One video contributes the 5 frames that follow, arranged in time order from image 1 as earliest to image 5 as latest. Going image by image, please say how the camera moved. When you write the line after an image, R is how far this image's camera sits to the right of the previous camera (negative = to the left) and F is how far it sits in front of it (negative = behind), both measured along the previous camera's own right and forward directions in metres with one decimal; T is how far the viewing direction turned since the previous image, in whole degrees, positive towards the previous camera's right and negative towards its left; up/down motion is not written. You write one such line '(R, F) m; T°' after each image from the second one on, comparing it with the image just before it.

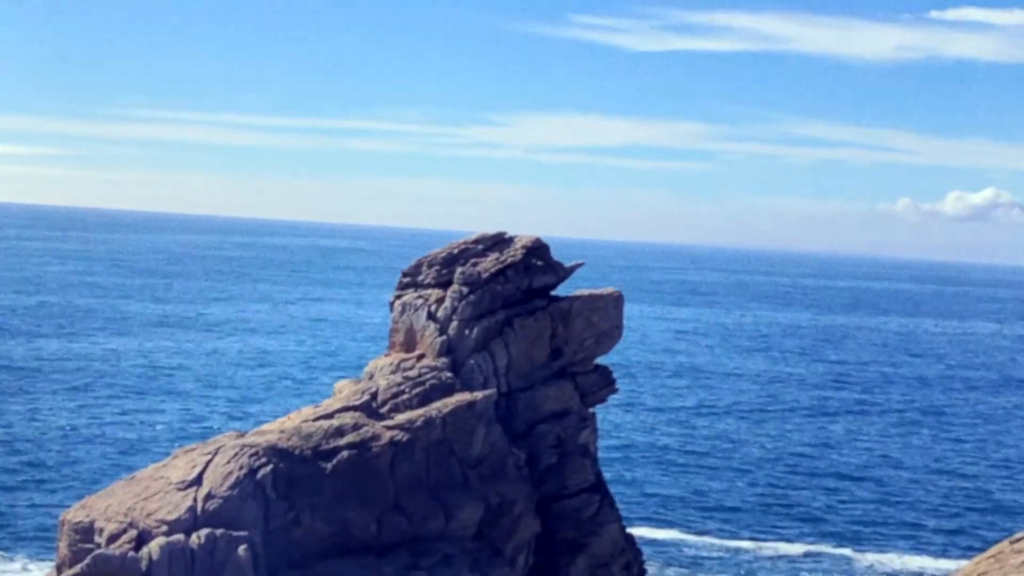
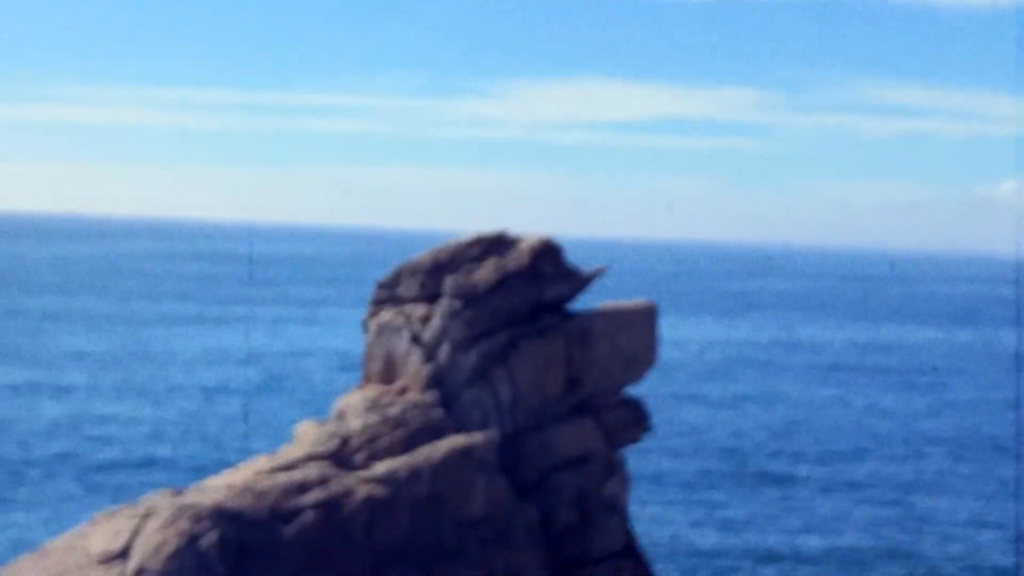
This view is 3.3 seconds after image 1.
(+1.2, +6.6) m; -3°
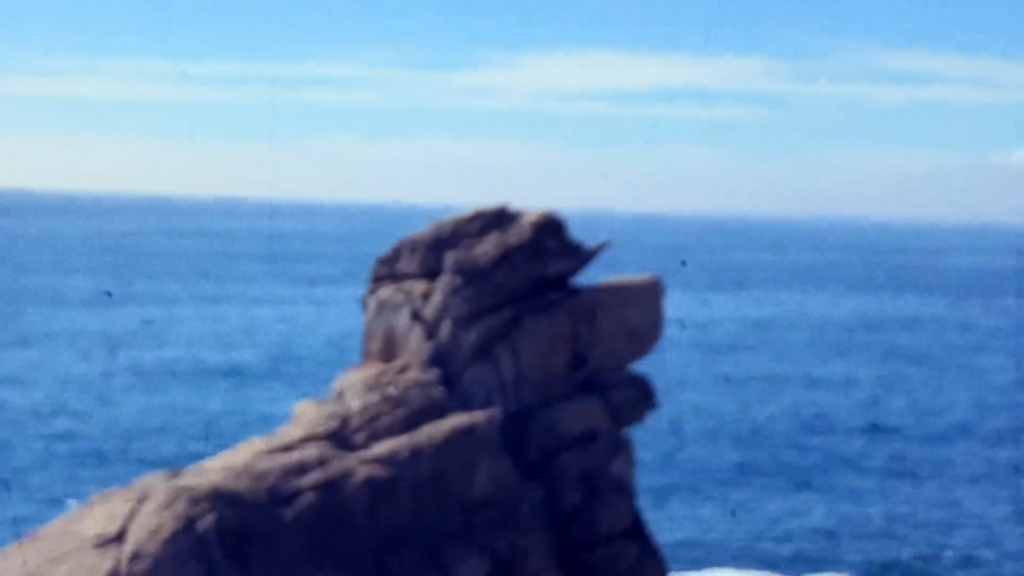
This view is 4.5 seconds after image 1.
(-0.1, +0.6) m; 0°
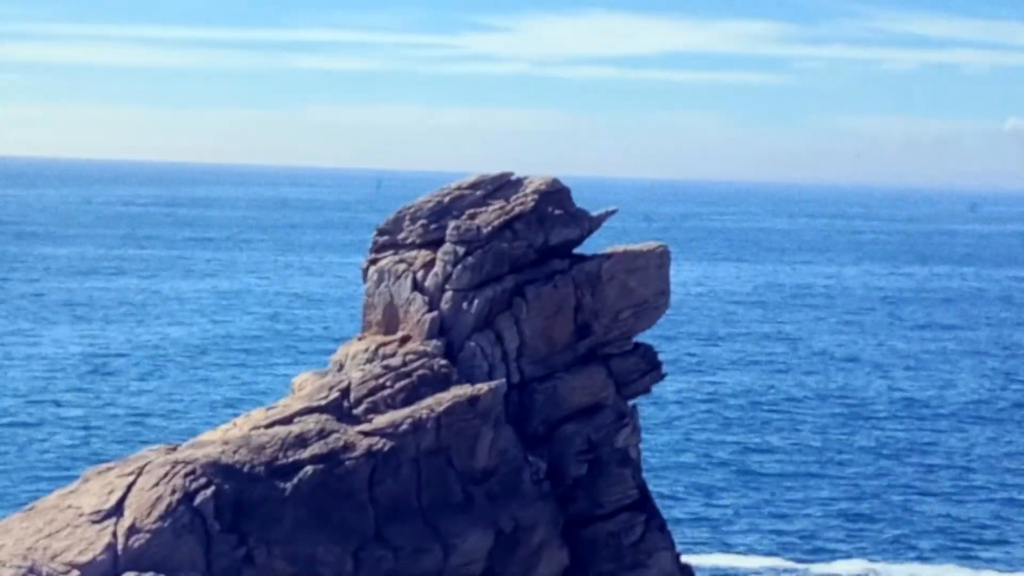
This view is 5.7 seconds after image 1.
(-0.1, +0.5) m; 0°
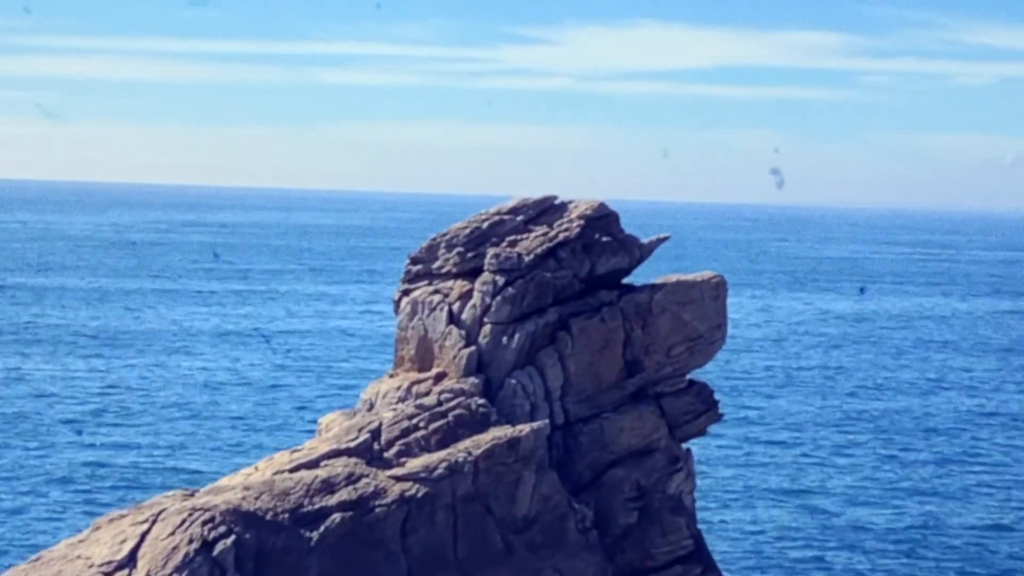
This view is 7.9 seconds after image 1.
(-0.2, +1.8) m; -1°
